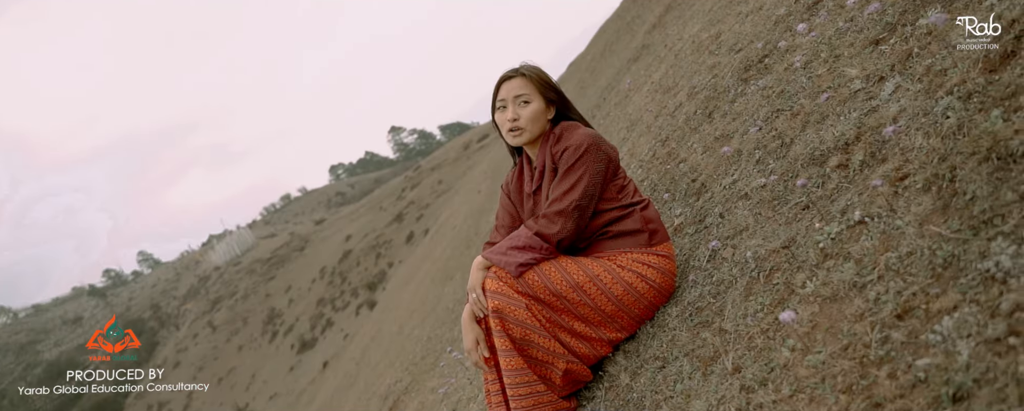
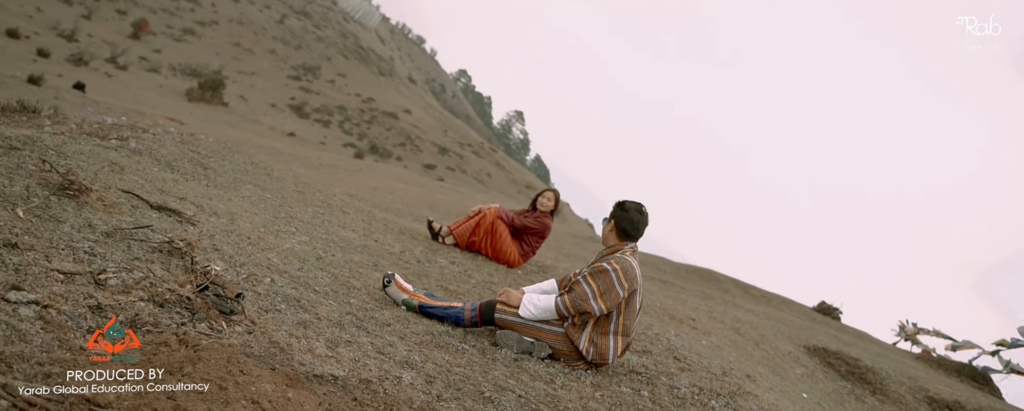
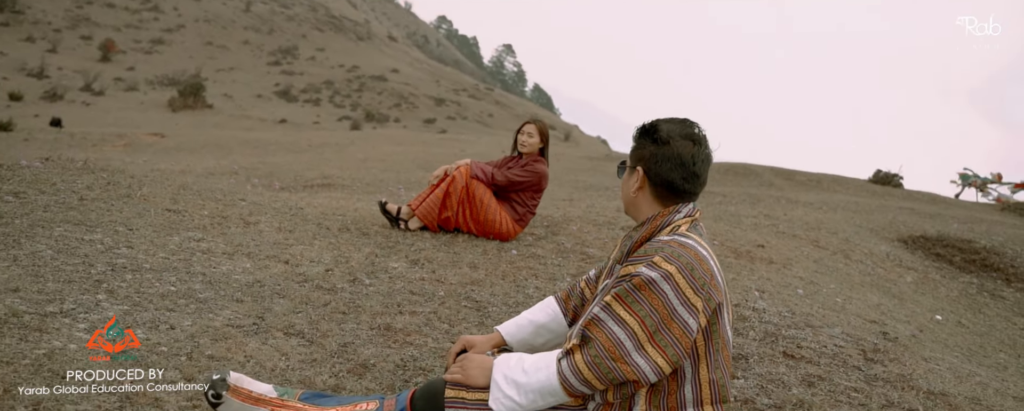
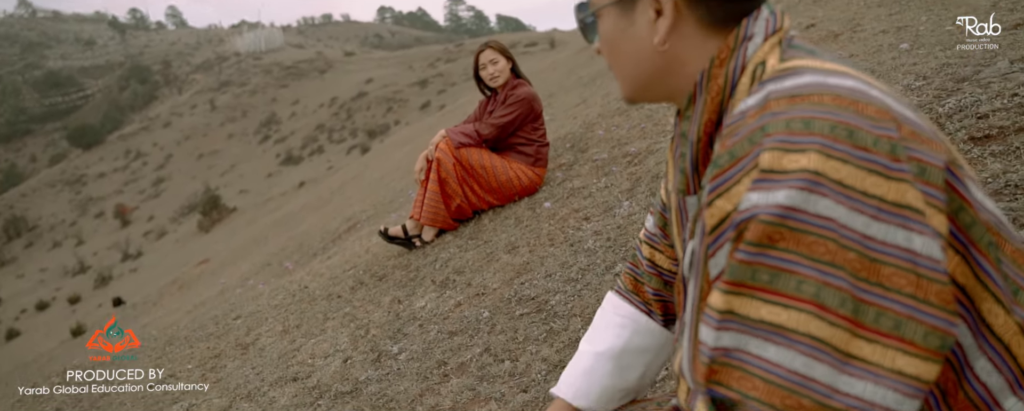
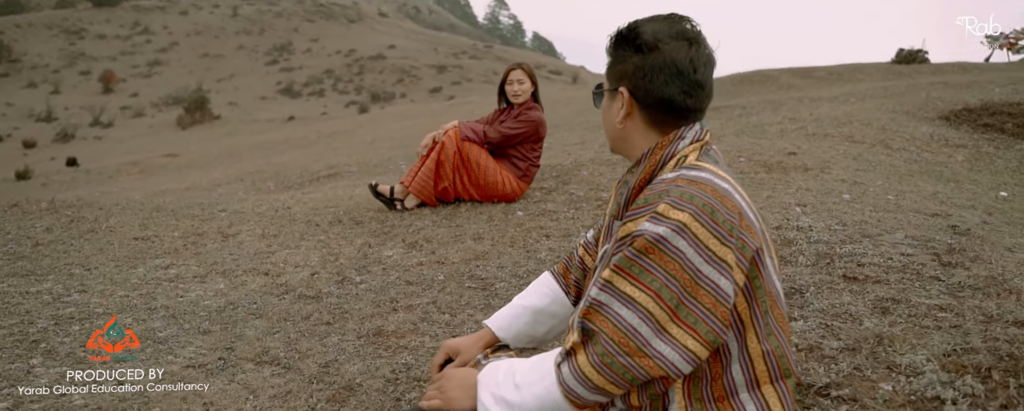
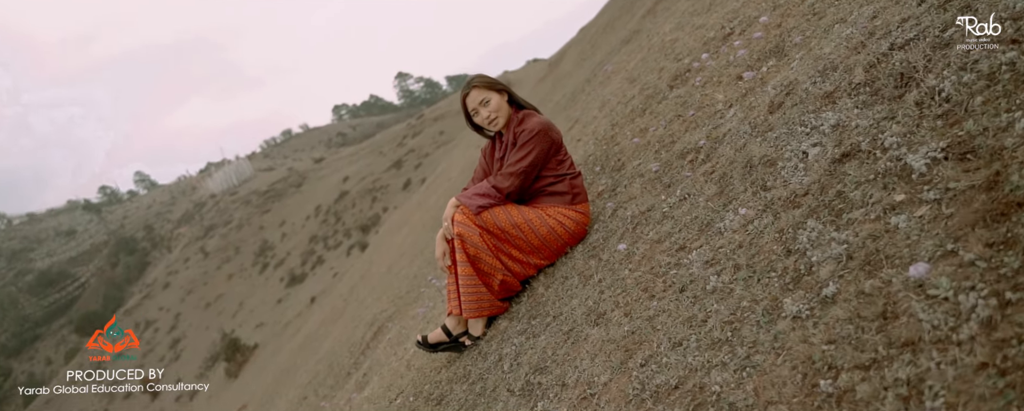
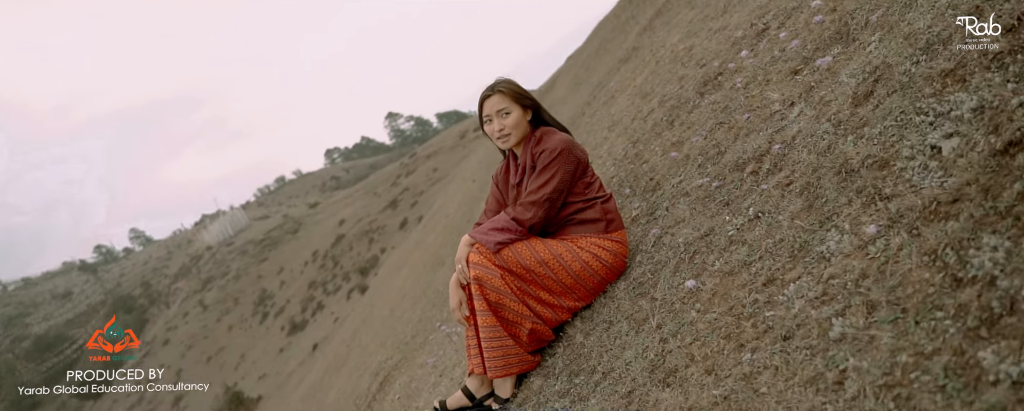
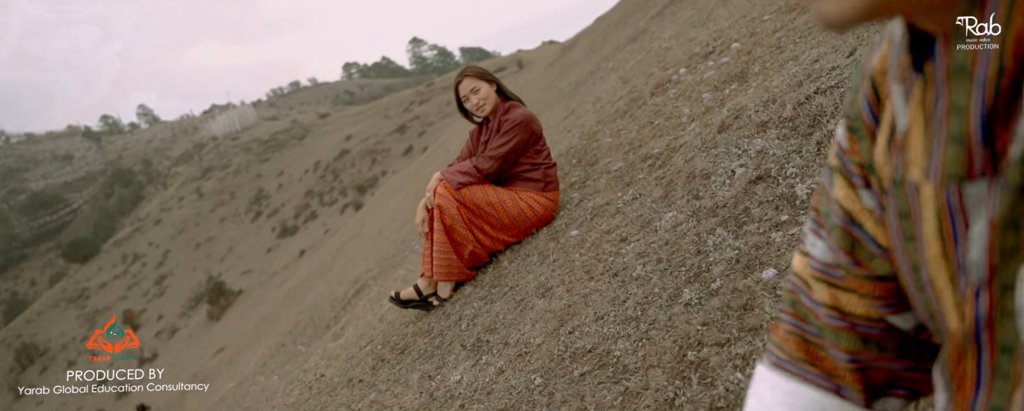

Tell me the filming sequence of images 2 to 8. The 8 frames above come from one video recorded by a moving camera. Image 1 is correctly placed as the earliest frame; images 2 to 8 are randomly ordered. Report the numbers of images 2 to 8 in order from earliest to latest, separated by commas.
7, 6, 8, 4, 5, 3, 2
